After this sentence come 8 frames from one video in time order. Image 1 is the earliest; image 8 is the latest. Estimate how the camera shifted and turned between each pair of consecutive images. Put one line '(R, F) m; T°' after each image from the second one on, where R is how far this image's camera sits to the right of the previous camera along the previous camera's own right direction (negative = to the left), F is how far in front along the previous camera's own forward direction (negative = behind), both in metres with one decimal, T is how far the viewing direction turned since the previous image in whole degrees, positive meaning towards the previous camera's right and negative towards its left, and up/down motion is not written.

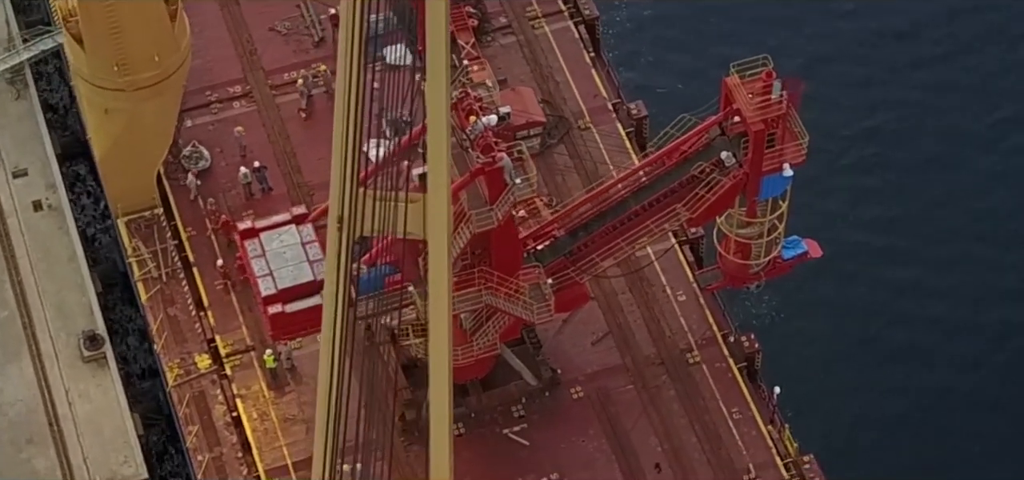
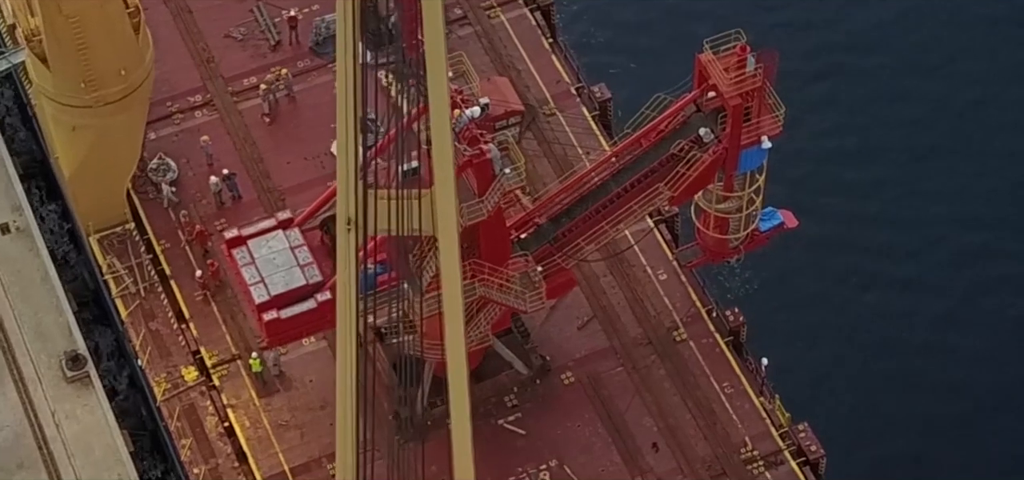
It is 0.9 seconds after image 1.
(-2.7, +0.1) m; +2°
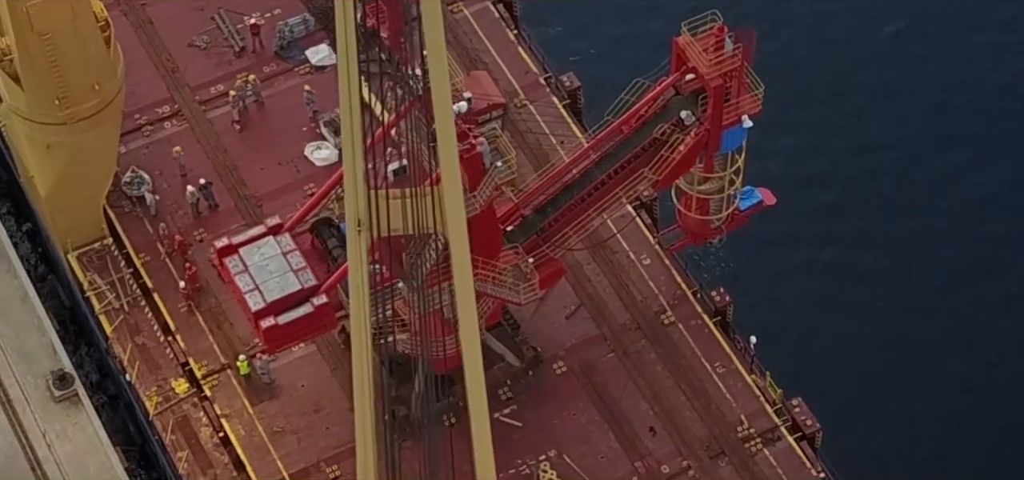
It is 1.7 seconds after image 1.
(-2.3, 0.0) m; +2°
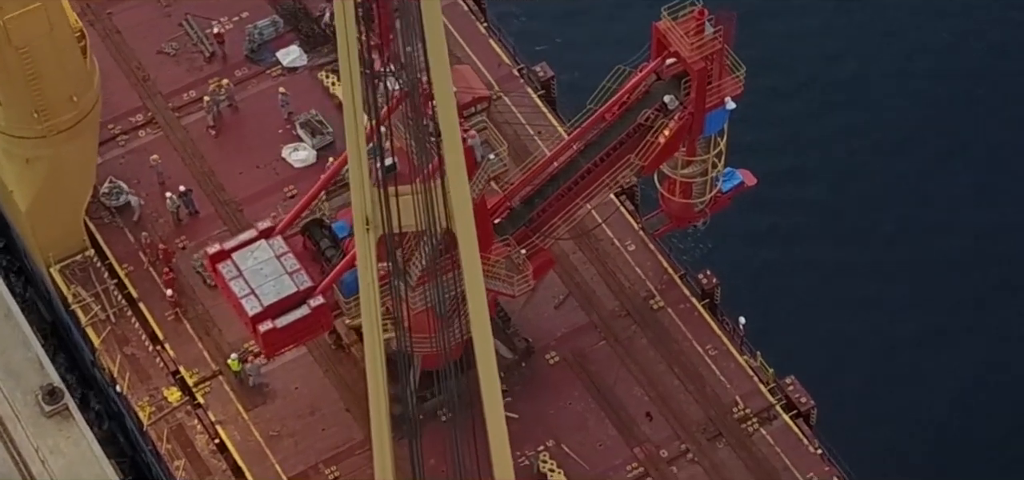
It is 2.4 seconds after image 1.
(-1.9, 0.0) m; +2°
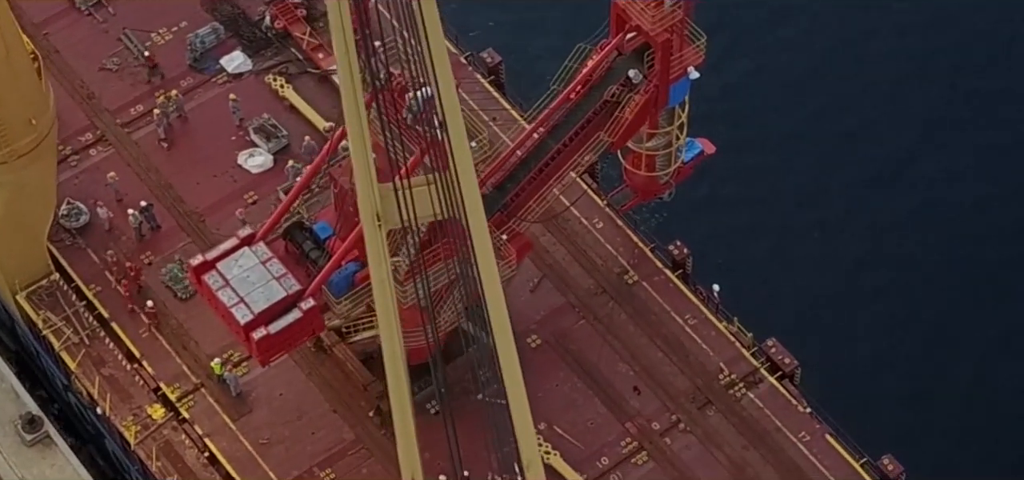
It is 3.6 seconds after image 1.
(-3.5, +0.1) m; +3°
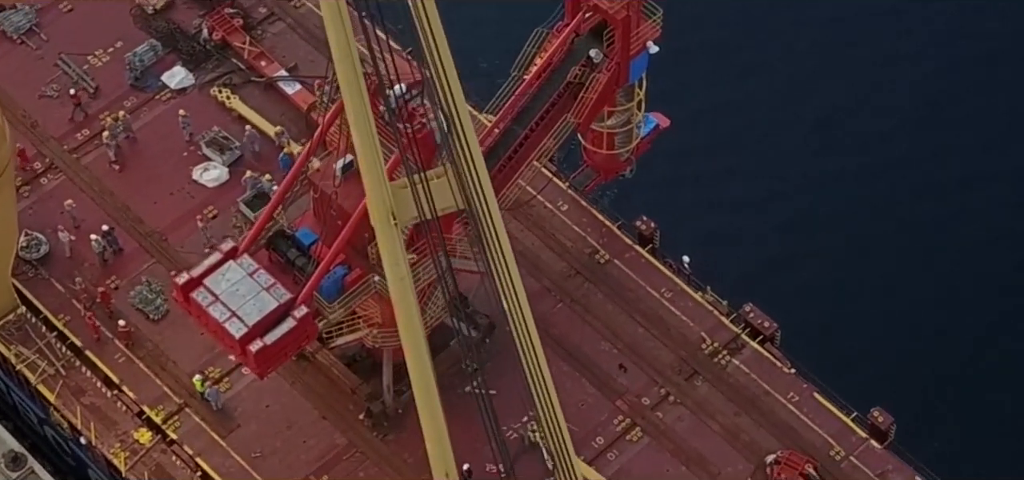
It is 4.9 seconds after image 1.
(-3.8, +0.2) m; +4°
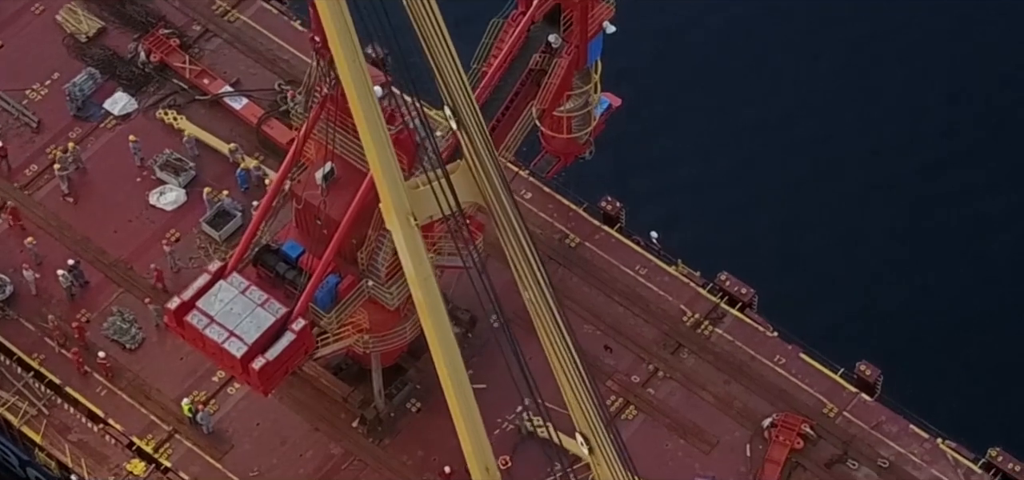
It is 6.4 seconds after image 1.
(-4.1, +0.1) m; +4°
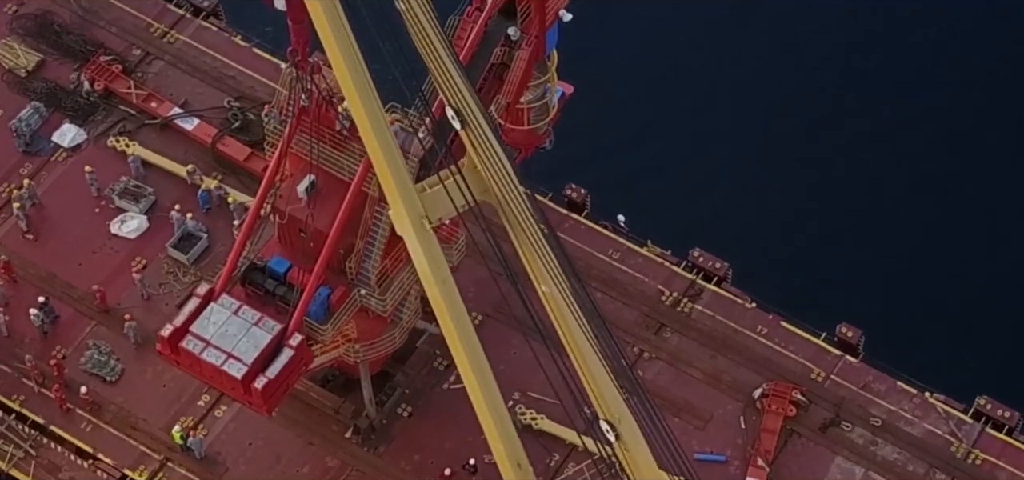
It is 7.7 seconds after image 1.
(-3.5, +0.1) m; +3°
